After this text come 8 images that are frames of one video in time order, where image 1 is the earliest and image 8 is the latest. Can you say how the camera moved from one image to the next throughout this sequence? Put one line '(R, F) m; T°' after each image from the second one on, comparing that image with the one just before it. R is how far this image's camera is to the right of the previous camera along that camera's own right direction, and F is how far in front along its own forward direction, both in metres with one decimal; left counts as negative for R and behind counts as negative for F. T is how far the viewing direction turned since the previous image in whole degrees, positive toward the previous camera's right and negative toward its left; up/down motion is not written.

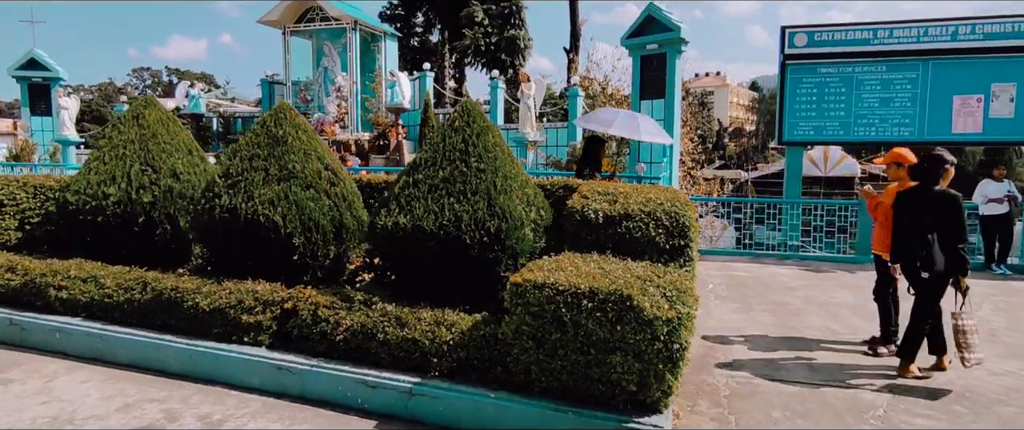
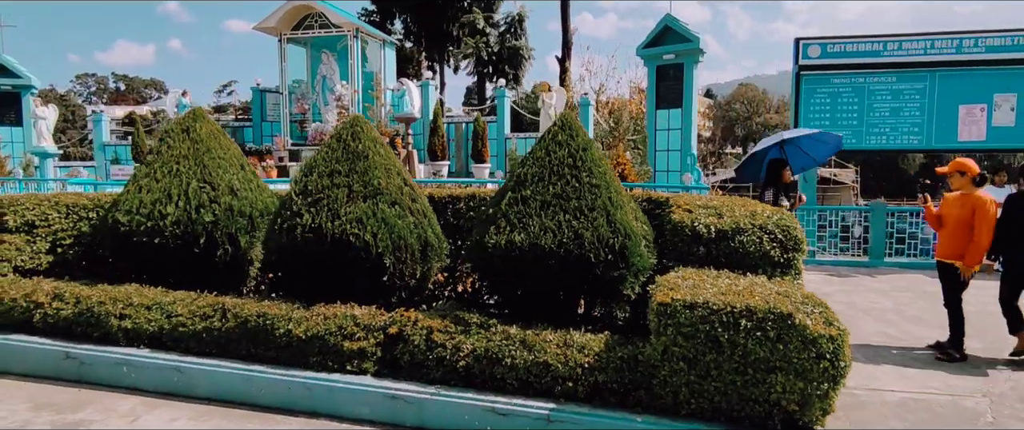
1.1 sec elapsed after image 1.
(-1.0, +0.2) m; +4°
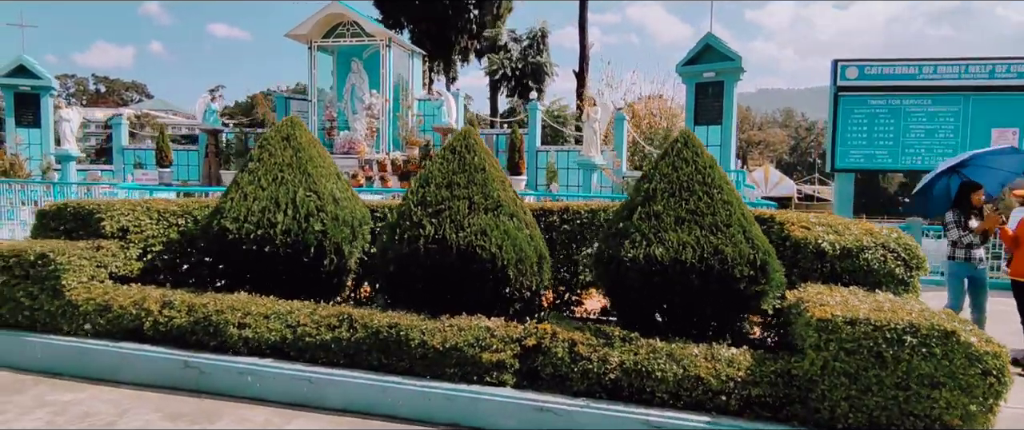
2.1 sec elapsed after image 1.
(-1.1, 0.0) m; +2°
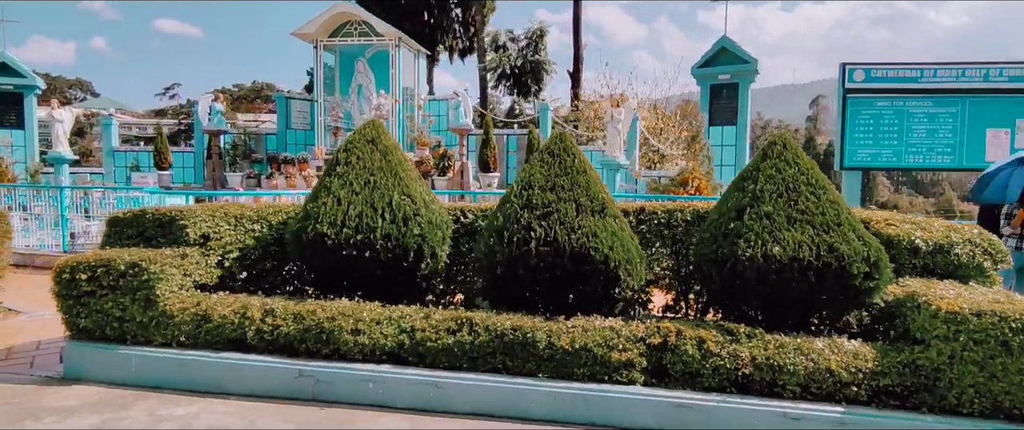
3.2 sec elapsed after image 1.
(-1.1, 0.0) m; +4°
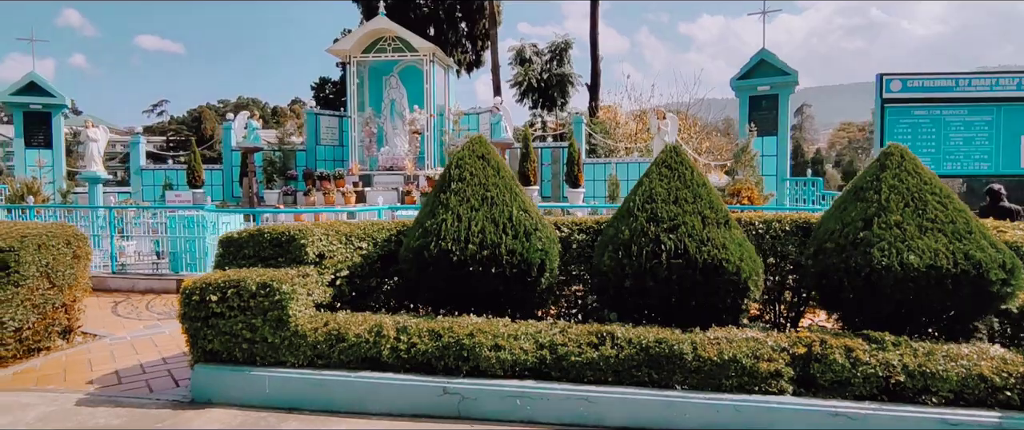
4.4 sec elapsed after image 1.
(-1.1, 0.0) m; +1°
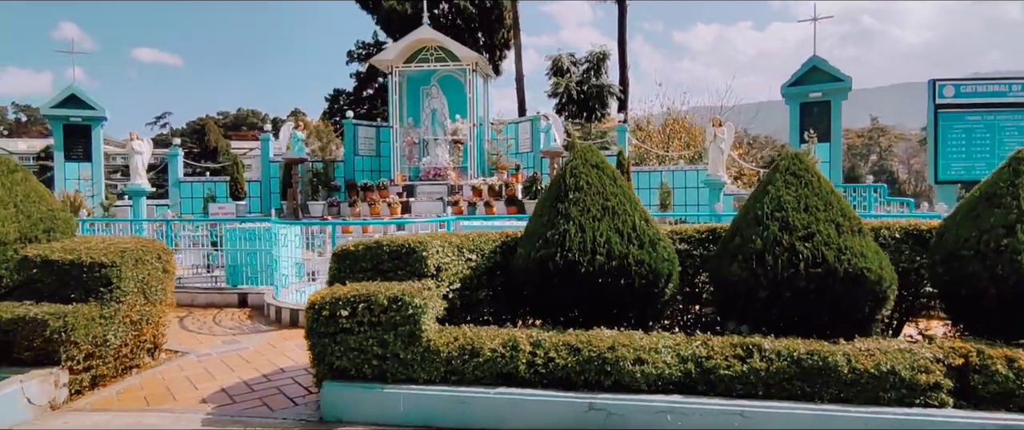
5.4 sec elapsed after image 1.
(-1.0, +0.1) m; 0°
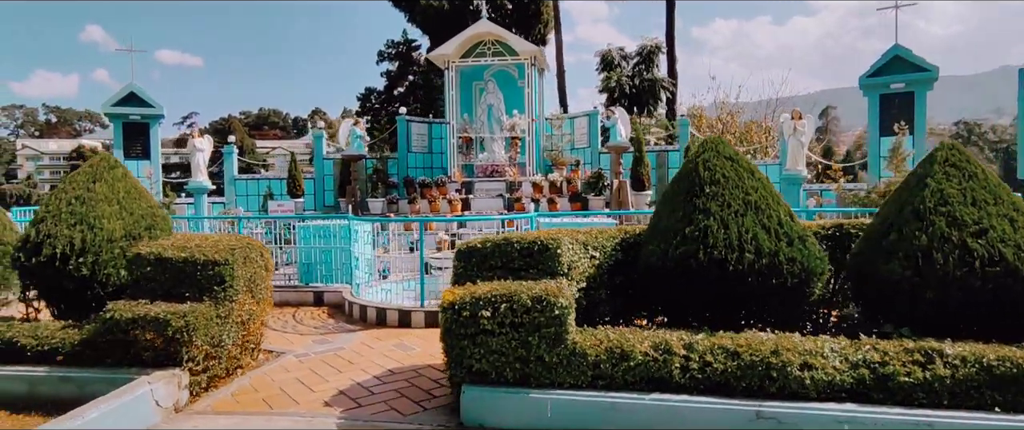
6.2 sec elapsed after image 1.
(-0.9, +0.2) m; -2°
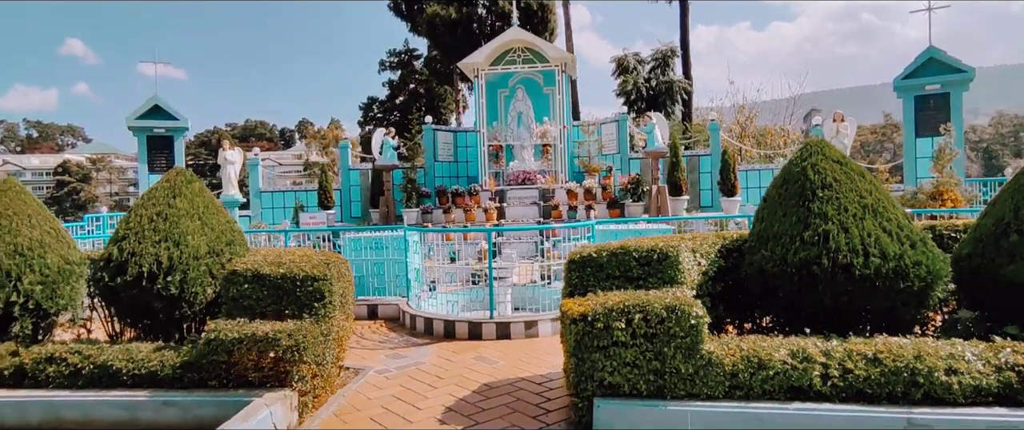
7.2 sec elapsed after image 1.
(-1.0, +0.1) m; +1°
